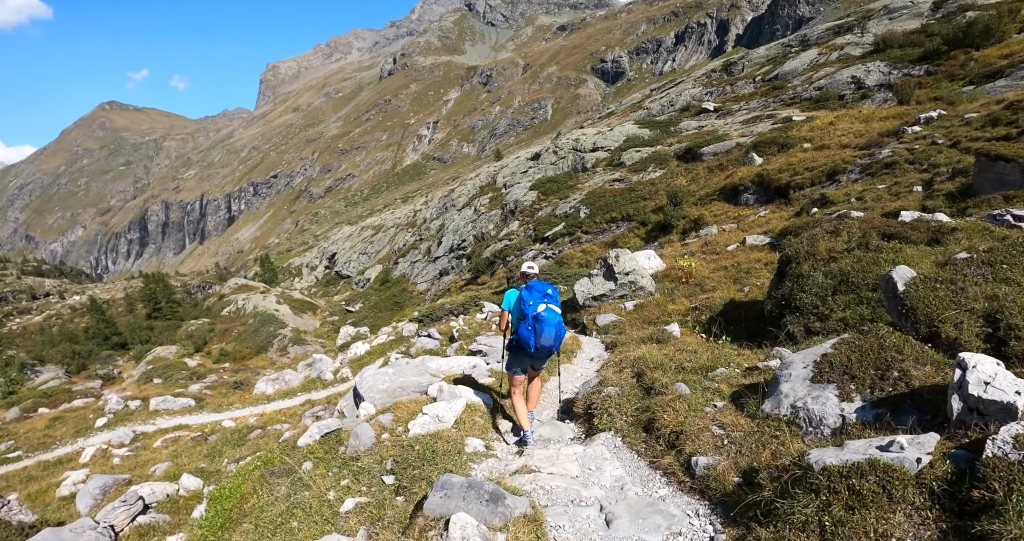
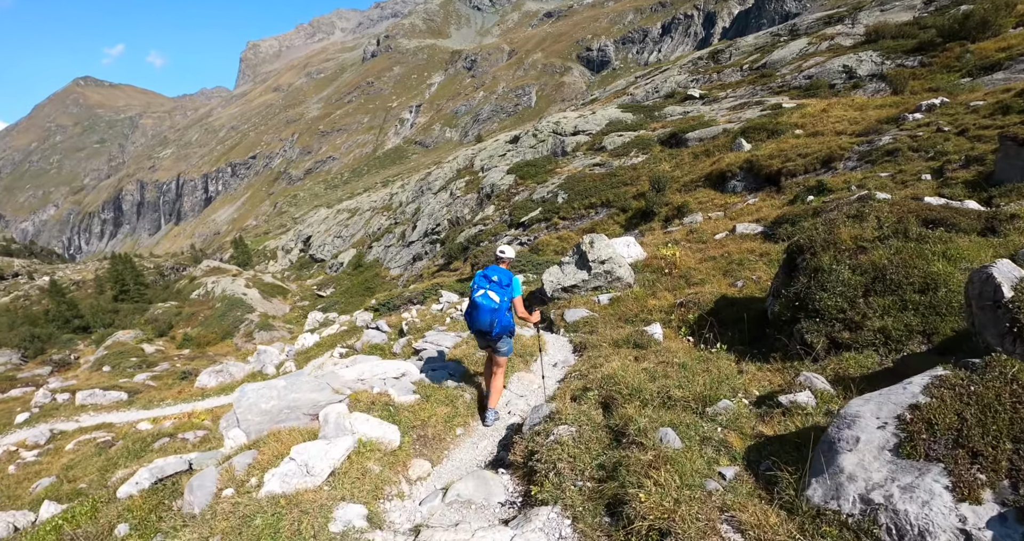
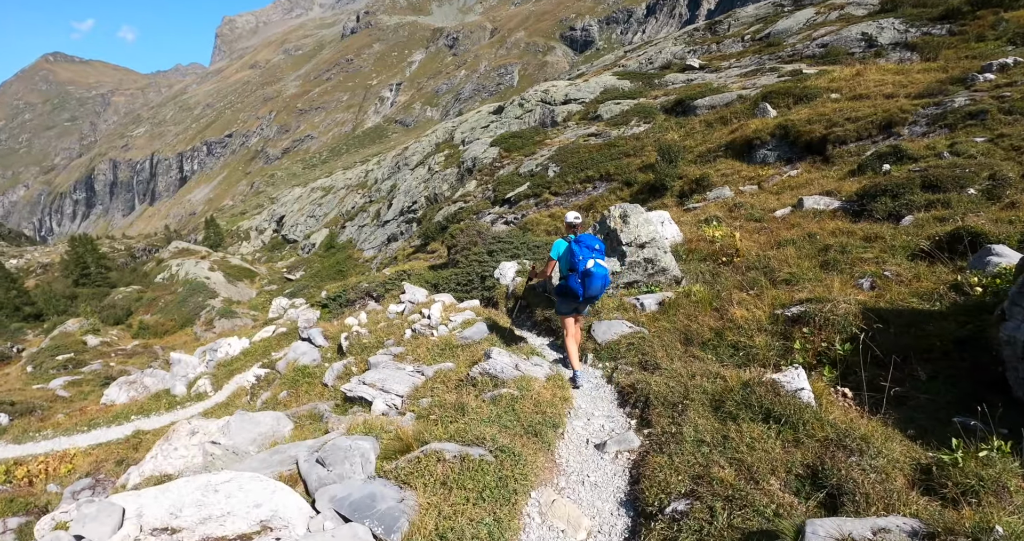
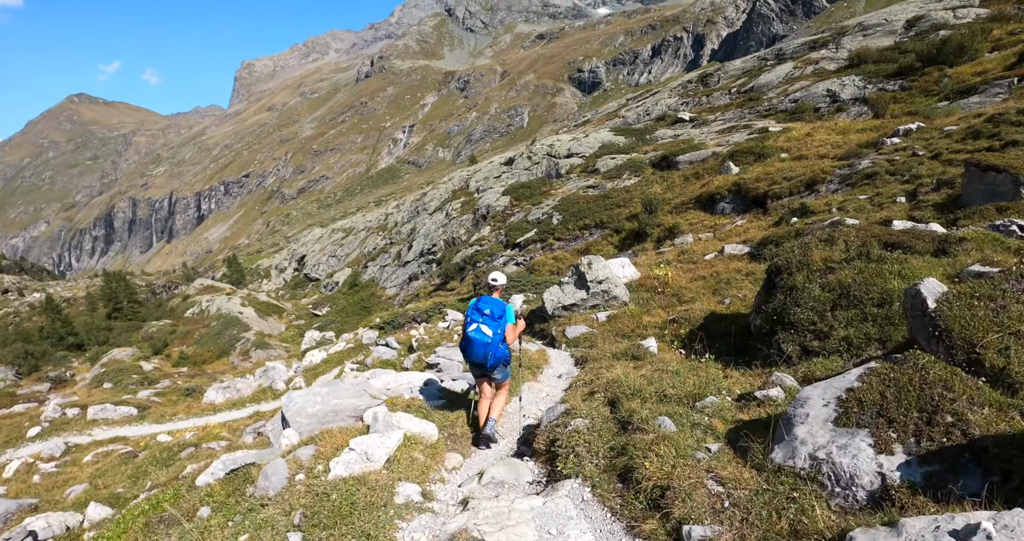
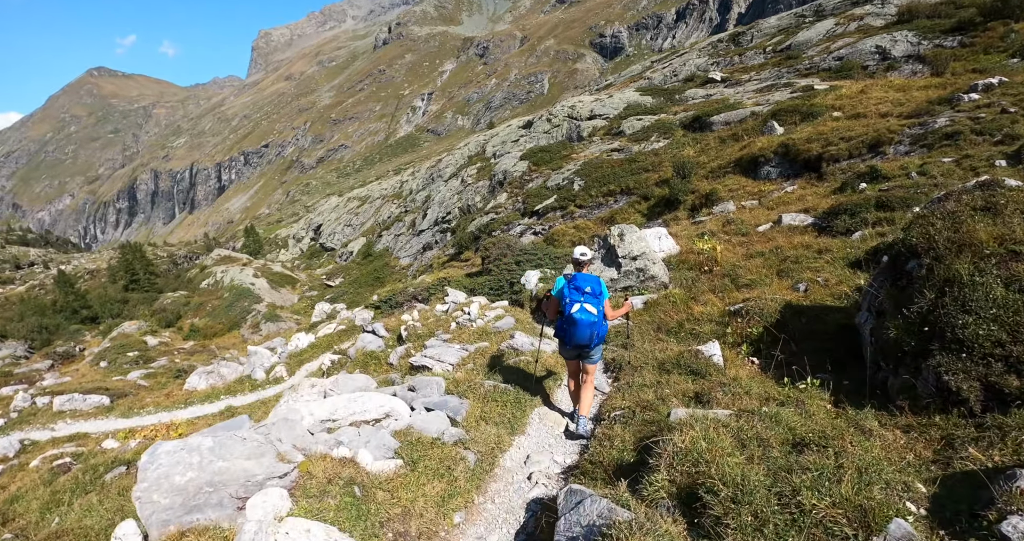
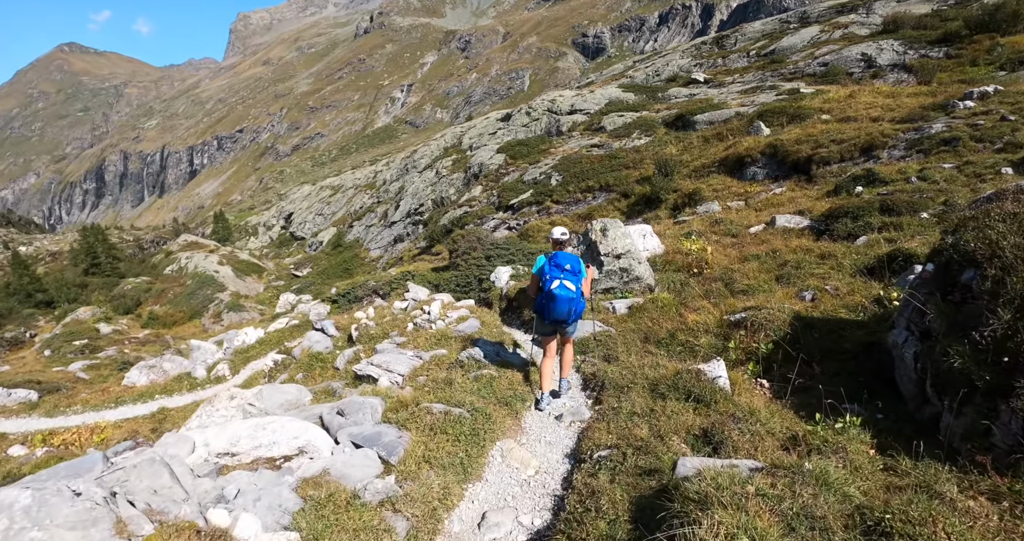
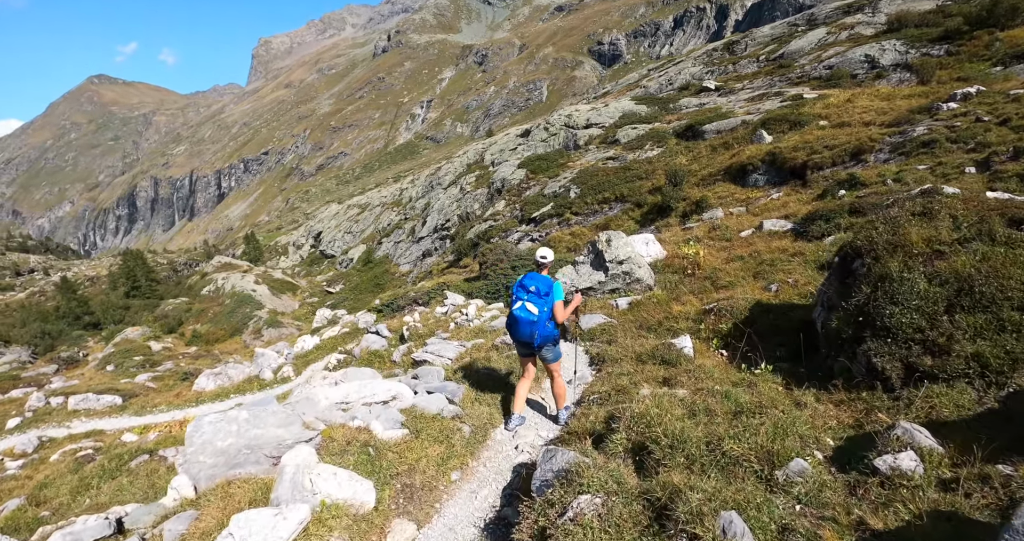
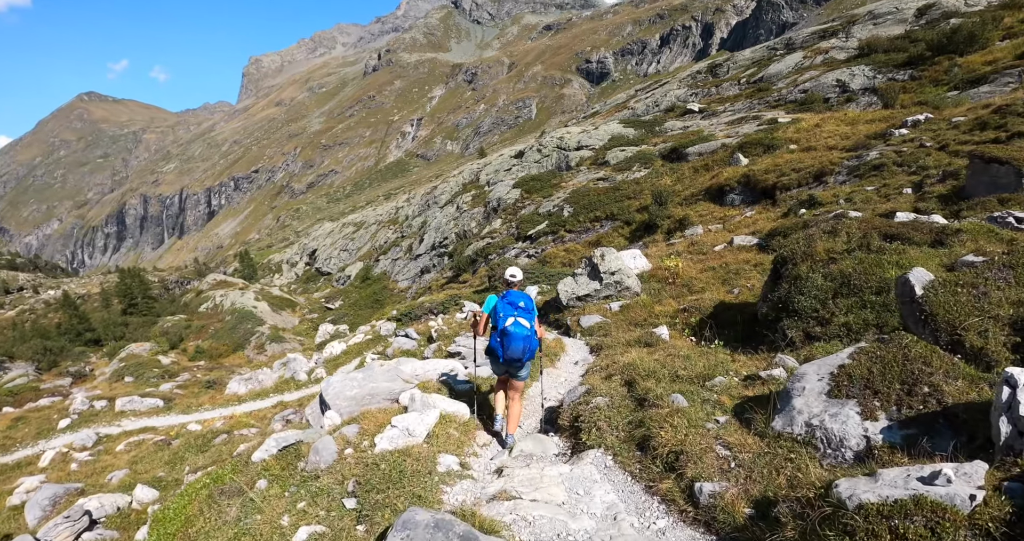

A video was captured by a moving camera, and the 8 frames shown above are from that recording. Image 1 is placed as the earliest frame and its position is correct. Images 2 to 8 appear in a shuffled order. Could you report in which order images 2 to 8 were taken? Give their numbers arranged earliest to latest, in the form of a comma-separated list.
8, 4, 2, 7, 5, 6, 3
